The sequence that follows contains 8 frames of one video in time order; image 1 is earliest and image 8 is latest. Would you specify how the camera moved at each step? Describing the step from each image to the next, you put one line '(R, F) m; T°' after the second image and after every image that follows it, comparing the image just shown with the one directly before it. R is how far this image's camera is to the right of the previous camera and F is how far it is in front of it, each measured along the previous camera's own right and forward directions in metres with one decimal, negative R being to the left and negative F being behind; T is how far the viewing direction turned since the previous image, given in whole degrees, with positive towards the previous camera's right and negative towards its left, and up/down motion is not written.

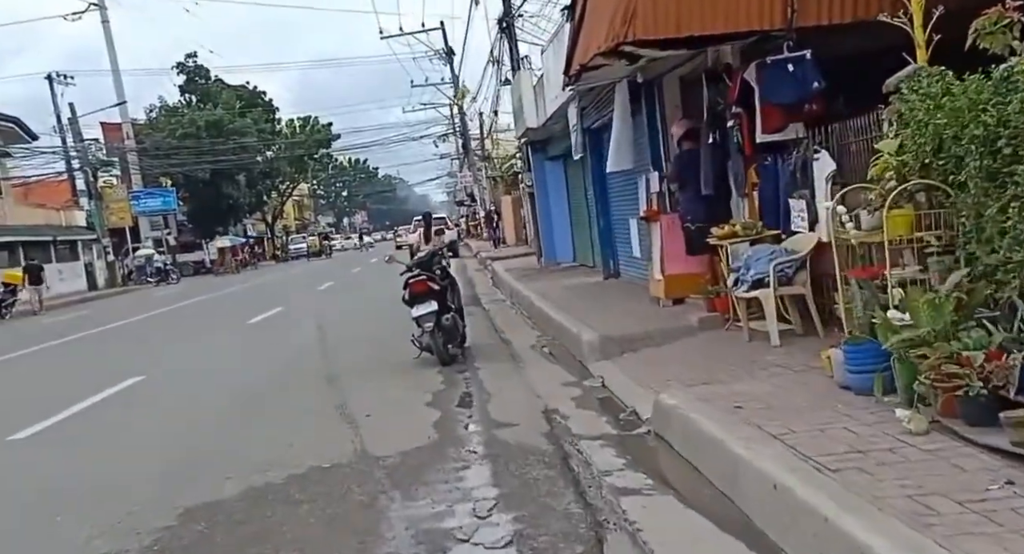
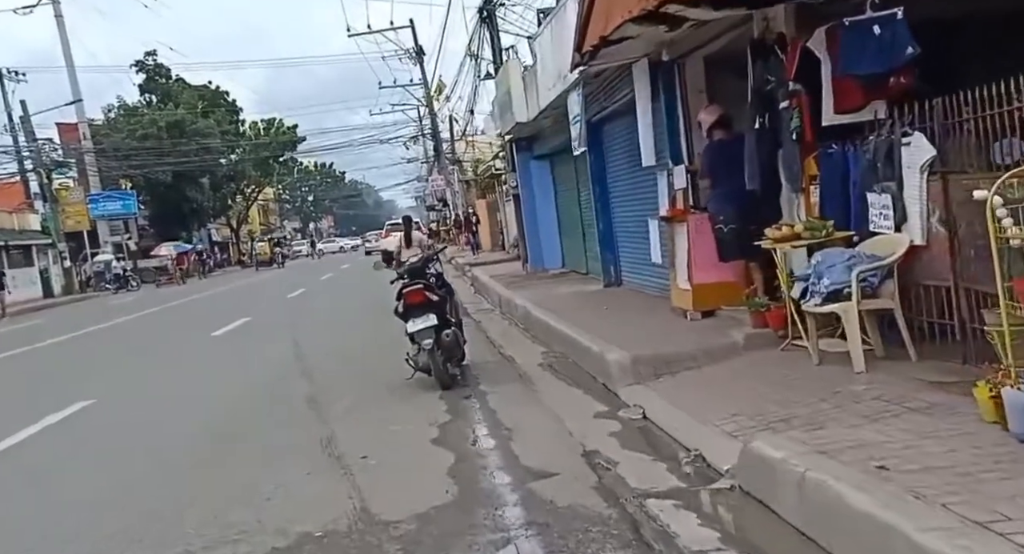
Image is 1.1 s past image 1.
(-0.4, +1.4) m; +2°
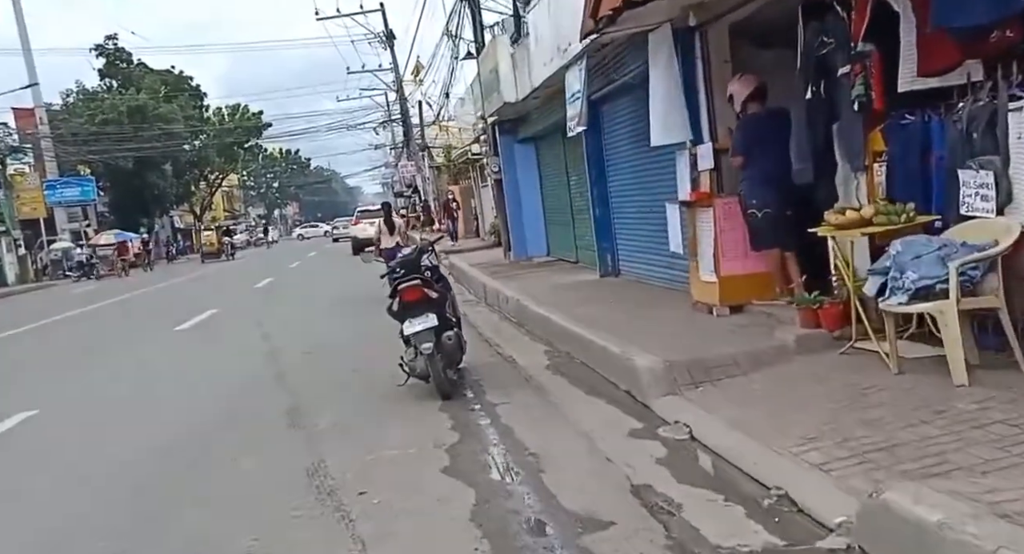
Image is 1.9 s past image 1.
(-0.3, +1.2) m; +2°
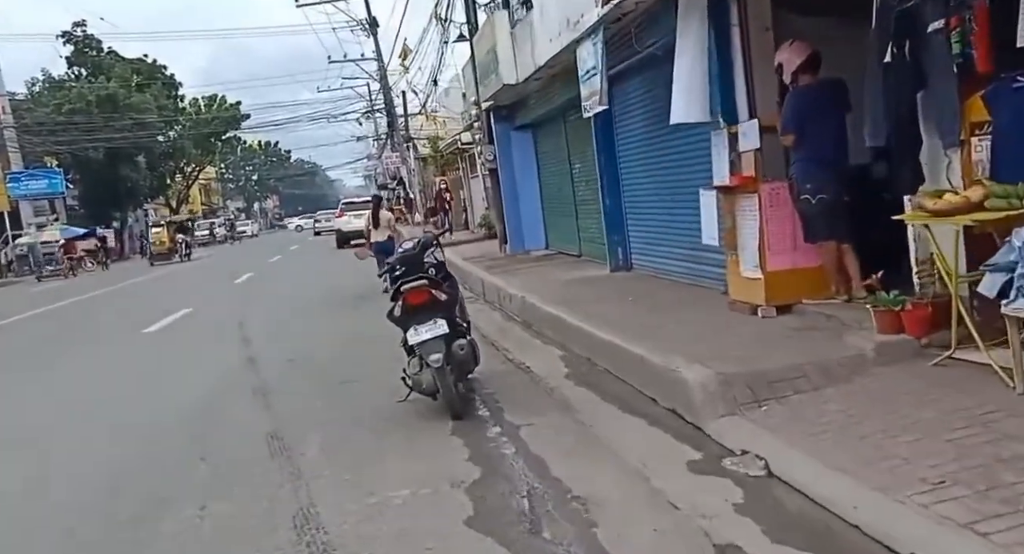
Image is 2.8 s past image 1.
(-0.3, +1.1) m; +1°
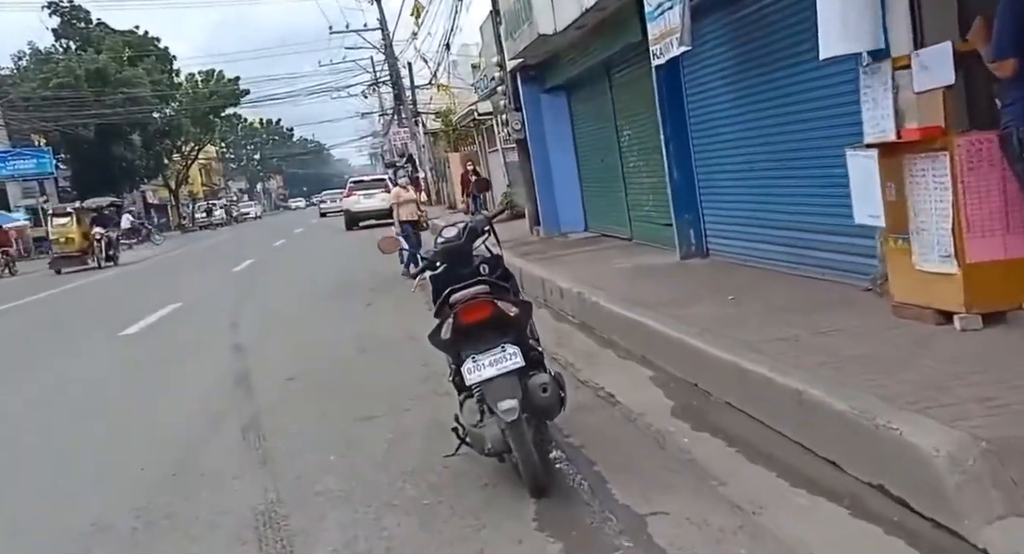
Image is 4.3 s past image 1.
(-0.4, +2.3) m; 0°
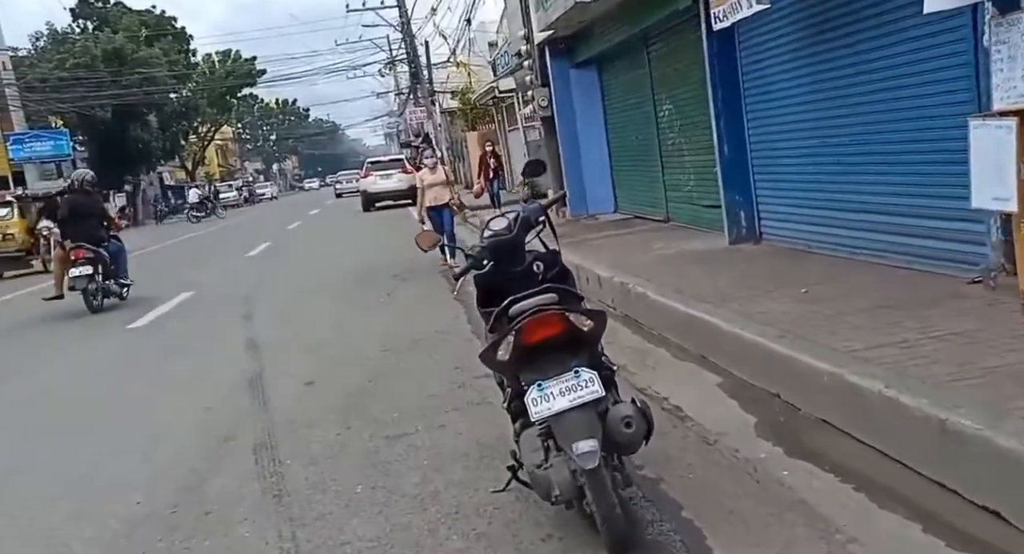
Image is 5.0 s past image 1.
(-0.2, +0.9) m; -1°
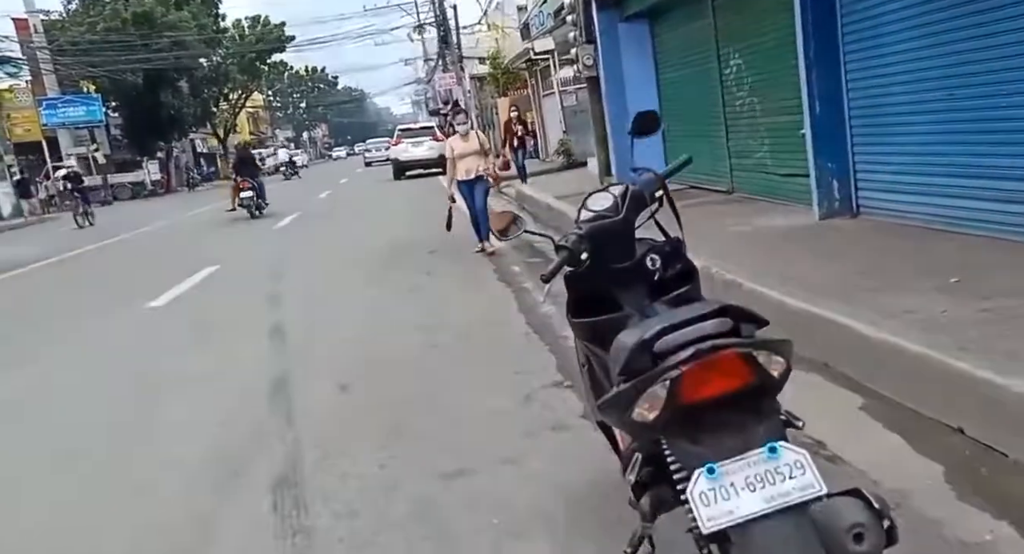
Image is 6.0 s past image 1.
(-0.3, +1.3) m; -2°
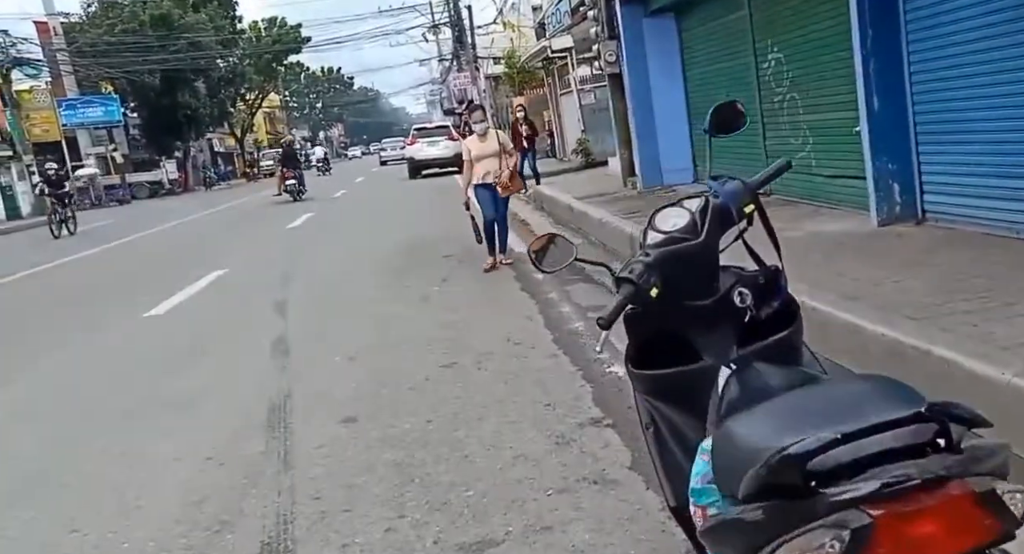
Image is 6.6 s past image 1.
(-0.1, +0.9) m; -1°
